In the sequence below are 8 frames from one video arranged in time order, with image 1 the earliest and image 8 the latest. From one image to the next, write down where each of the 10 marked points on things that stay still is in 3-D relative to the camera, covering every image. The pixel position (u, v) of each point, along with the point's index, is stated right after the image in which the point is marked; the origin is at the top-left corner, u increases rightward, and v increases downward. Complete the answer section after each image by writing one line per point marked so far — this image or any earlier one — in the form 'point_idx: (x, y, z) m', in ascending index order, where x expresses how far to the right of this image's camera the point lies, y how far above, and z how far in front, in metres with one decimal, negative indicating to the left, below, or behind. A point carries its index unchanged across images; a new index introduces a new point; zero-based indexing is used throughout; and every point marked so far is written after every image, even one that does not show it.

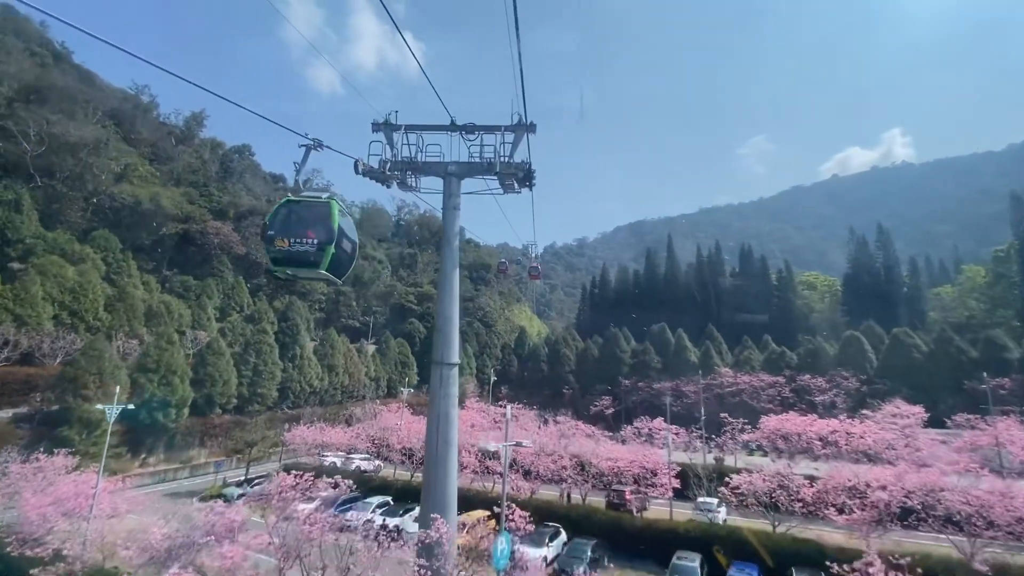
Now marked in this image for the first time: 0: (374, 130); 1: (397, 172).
0: (-1.9, +2.2, +8.1) m
1: (-1.6, +1.6, +8.0) m
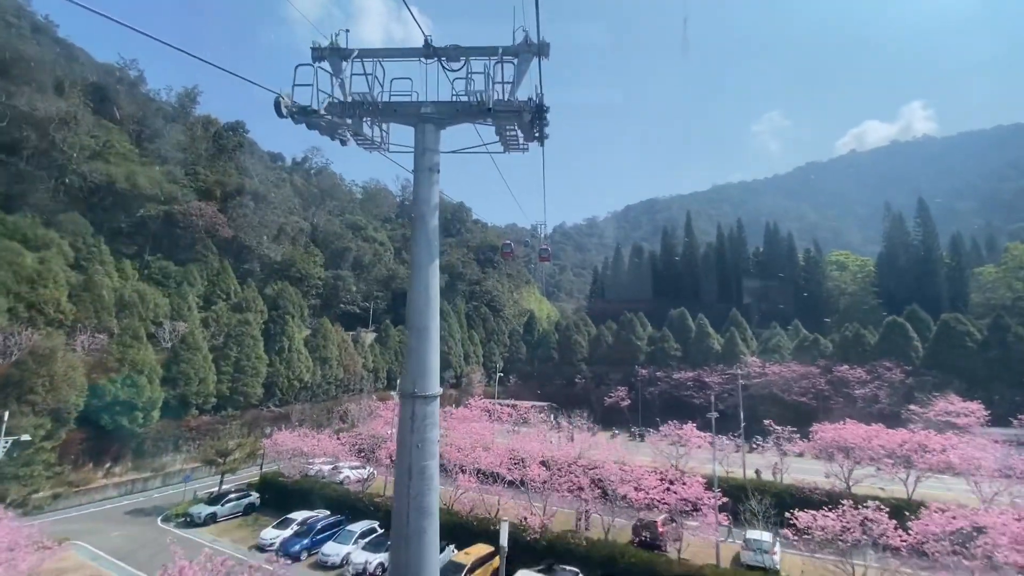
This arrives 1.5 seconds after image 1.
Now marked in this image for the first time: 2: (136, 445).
0: (-1.9, +2.2, +5.7) m
1: (-1.6, +1.6, +5.6) m
2: (-10.8, -4.6, +17.0) m
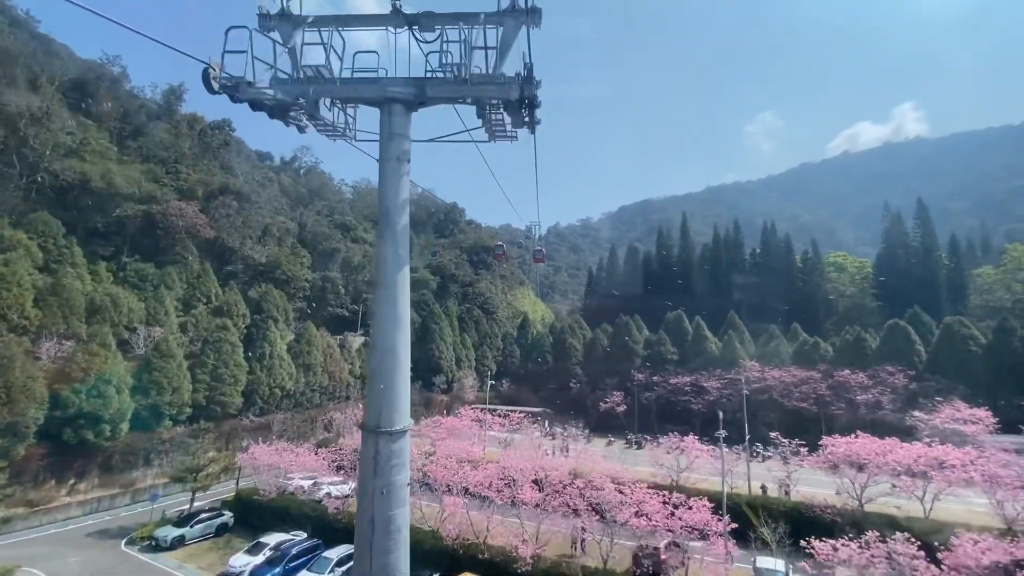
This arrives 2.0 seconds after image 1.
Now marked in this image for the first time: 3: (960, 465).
0: (-2.0, +2.1, +4.8) m
1: (-1.7, +1.5, +4.7) m
2: (-11.1, -4.7, +15.9) m
3: (+9.0, -3.6, +11.9) m
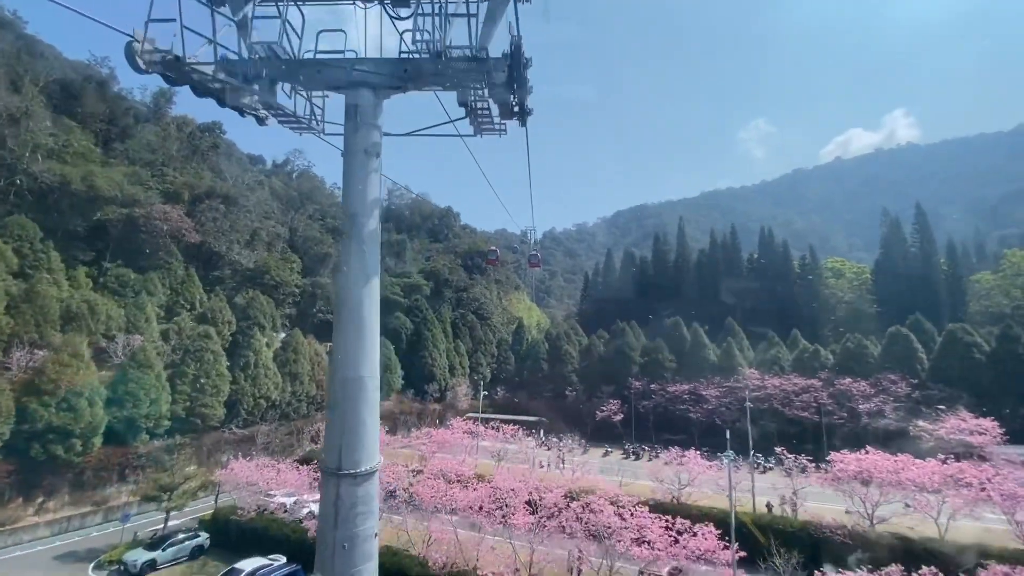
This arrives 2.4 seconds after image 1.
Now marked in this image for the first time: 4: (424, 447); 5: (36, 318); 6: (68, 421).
0: (-2.1, +2.0, +4.1) m
1: (-1.8, +1.4, +4.0) m
2: (-11.2, -4.9, +15.2) m
3: (+8.9, -3.7, +11.2) m
4: (-2.7, -4.9, +18.0) m
5: (-13.5, -0.9, +16.7) m
6: (-10.9, -3.2, +14.5) m
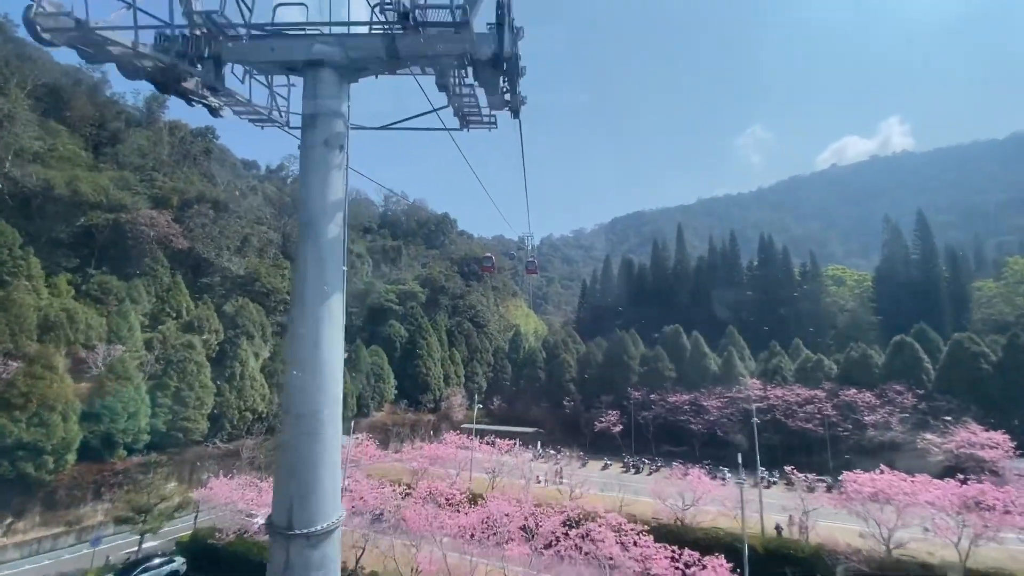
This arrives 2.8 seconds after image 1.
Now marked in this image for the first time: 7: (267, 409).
0: (-2.2, +1.9, +3.5) m
1: (-1.8, +1.3, +3.4) m
2: (-11.4, -5.1, +14.4) m
3: (+8.8, -3.9, +10.6) m
4: (-2.8, -5.2, +17.3) m
5: (-13.7, -1.1, +16.0) m
6: (-11.0, -3.4, +13.7) m
7: (-8.3, -4.1, +20.0) m
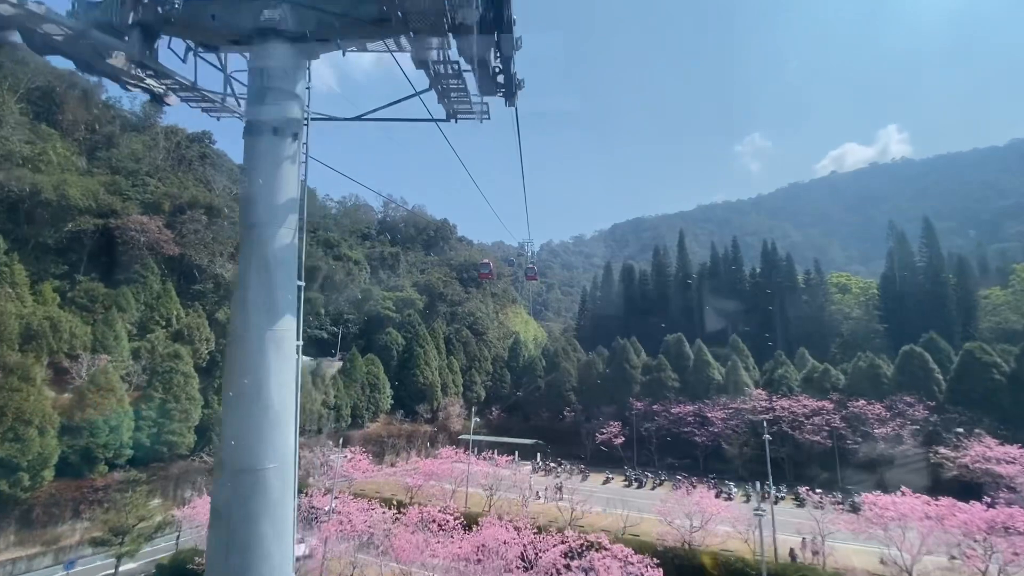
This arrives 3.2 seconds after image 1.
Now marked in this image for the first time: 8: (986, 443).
0: (-2.2, +1.8, +2.9) m
1: (-1.9, +1.2, +2.8) m
2: (-11.4, -5.3, +13.7) m
3: (+8.7, -4.1, +9.9) m
4: (-2.8, -5.4, +16.6) m
5: (-13.7, -1.3, +15.4) m
6: (-11.1, -3.6, +13.1) m
7: (-8.3, -4.4, +19.3) m
8: (+15.9, -5.2, +19.8) m
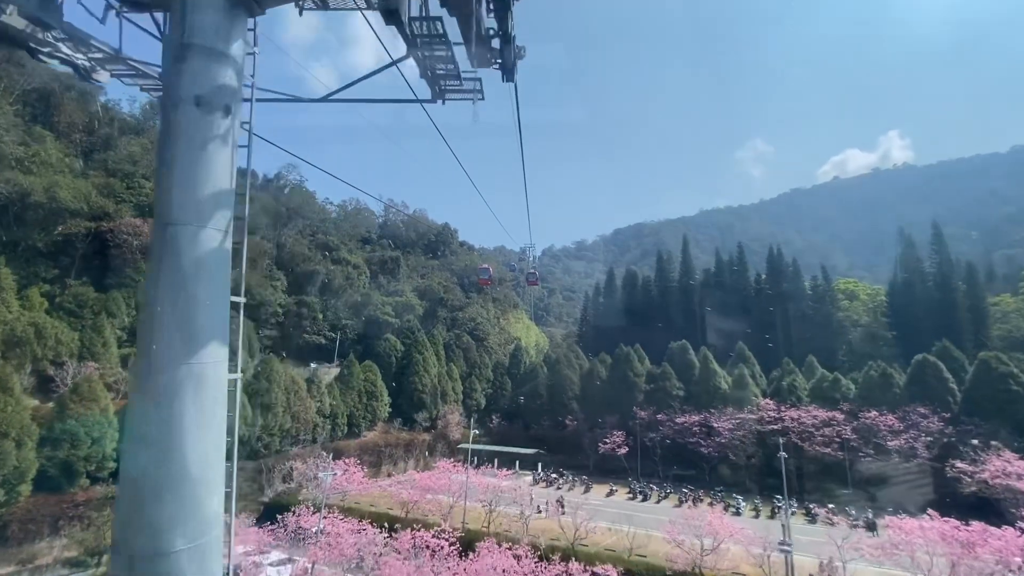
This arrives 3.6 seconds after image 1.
0: (-2.2, +1.8, +2.2) m
1: (-1.9, +1.1, +2.1) m
2: (-11.4, -5.4, +13.1) m
3: (+8.7, -4.3, +9.2) m
4: (-2.8, -5.6, +15.9) m
5: (-13.7, -1.4, +14.7) m
6: (-11.1, -3.7, +12.4) m
7: (-8.3, -4.5, +18.6) m
8: (+15.9, -5.4, +19.0) m
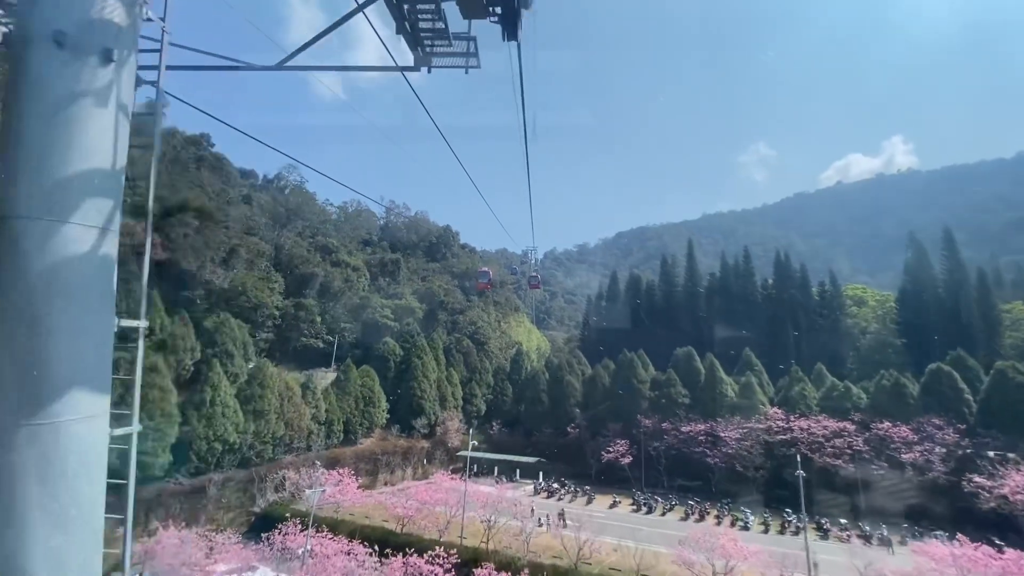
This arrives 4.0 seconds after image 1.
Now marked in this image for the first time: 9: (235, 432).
0: (-2.2, +1.7, +1.6) m
1: (-1.9, +1.1, +1.5) m
2: (-11.4, -5.4, +12.4) m
3: (+8.7, -4.4, +8.5) m
4: (-2.8, -5.7, +15.2) m
5: (-13.6, -1.4, +14.1) m
6: (-11.0, -3.8, +11.8) m
7: (-8.3, -4.6, +18.0) m
8: (+15.9, -5.7, +18.3) m
9: (-8.3, -4.4, +17.8) m
